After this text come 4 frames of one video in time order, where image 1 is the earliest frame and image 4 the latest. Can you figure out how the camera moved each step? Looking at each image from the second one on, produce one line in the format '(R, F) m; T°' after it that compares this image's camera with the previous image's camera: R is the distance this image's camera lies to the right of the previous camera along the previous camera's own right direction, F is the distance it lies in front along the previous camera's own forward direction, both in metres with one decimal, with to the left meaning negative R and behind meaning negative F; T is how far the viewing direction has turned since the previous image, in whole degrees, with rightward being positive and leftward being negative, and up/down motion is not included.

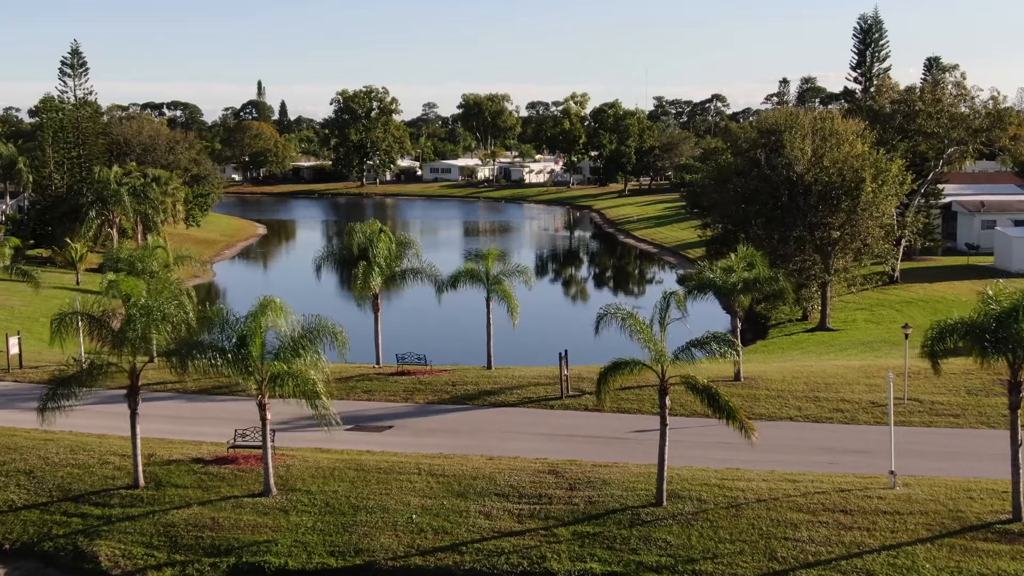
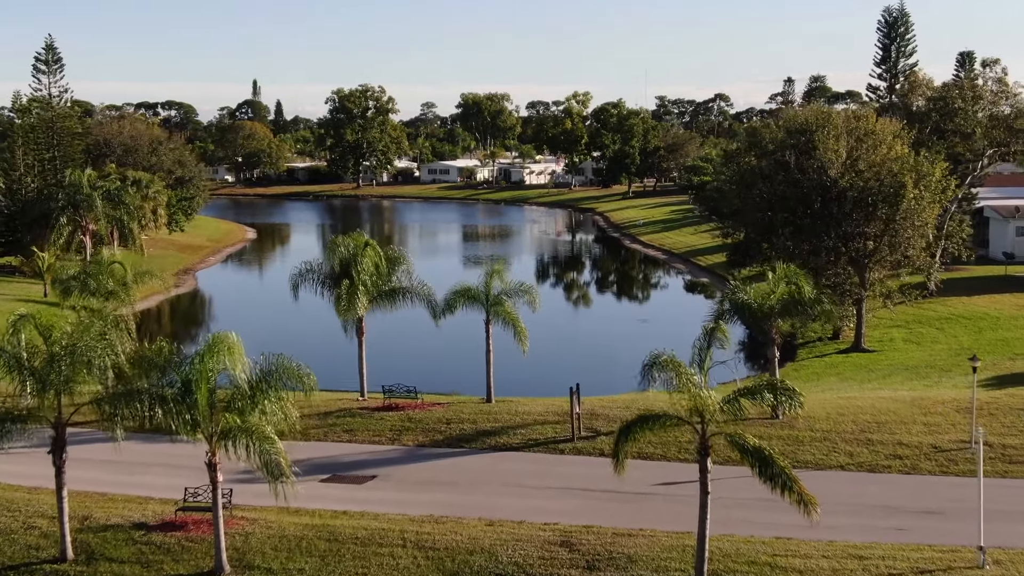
(-0.1, +2.7) m; 0°
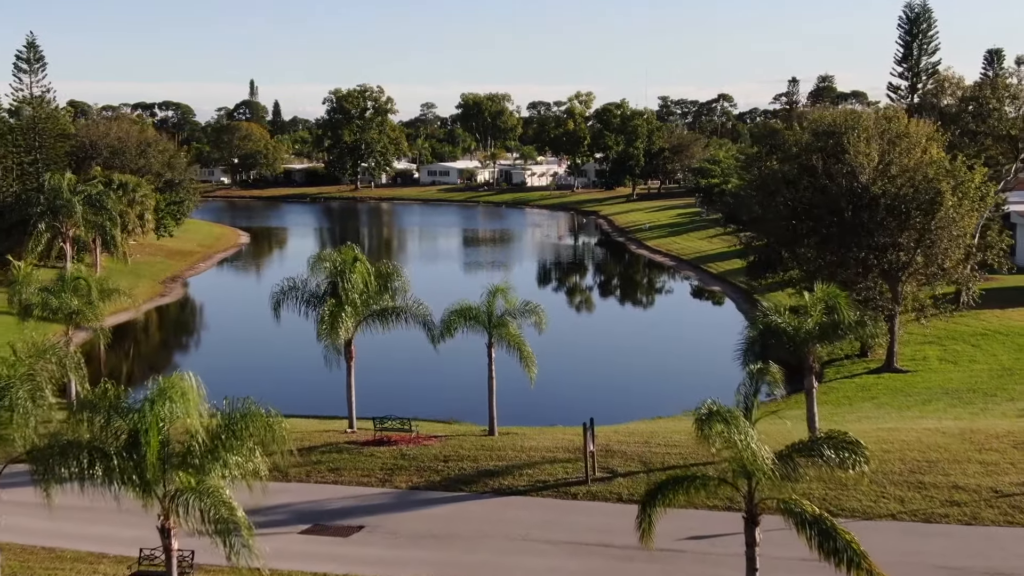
(-0.1, +1.9) m; 0°
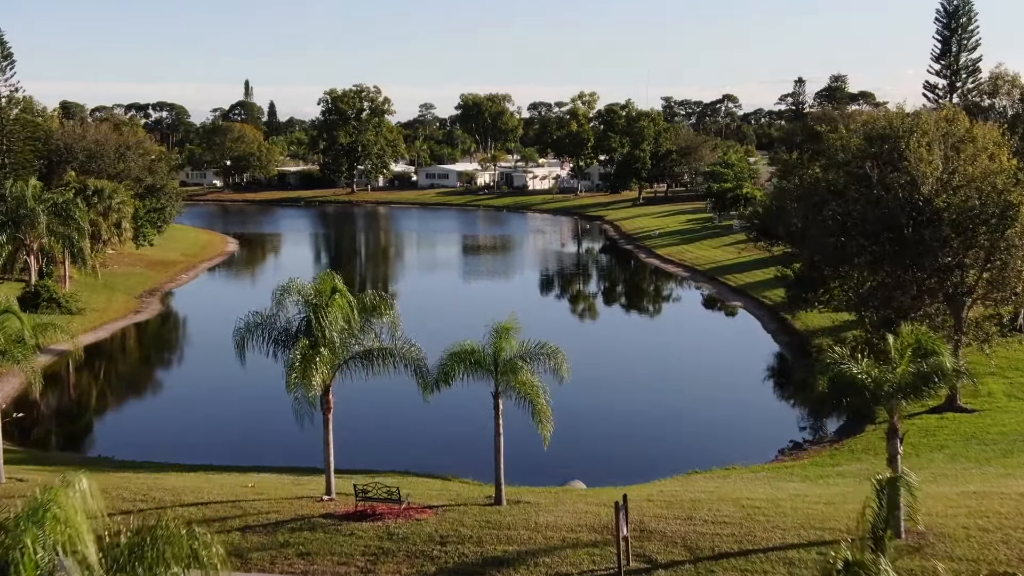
(-0.2, +3.0) m; 0°
